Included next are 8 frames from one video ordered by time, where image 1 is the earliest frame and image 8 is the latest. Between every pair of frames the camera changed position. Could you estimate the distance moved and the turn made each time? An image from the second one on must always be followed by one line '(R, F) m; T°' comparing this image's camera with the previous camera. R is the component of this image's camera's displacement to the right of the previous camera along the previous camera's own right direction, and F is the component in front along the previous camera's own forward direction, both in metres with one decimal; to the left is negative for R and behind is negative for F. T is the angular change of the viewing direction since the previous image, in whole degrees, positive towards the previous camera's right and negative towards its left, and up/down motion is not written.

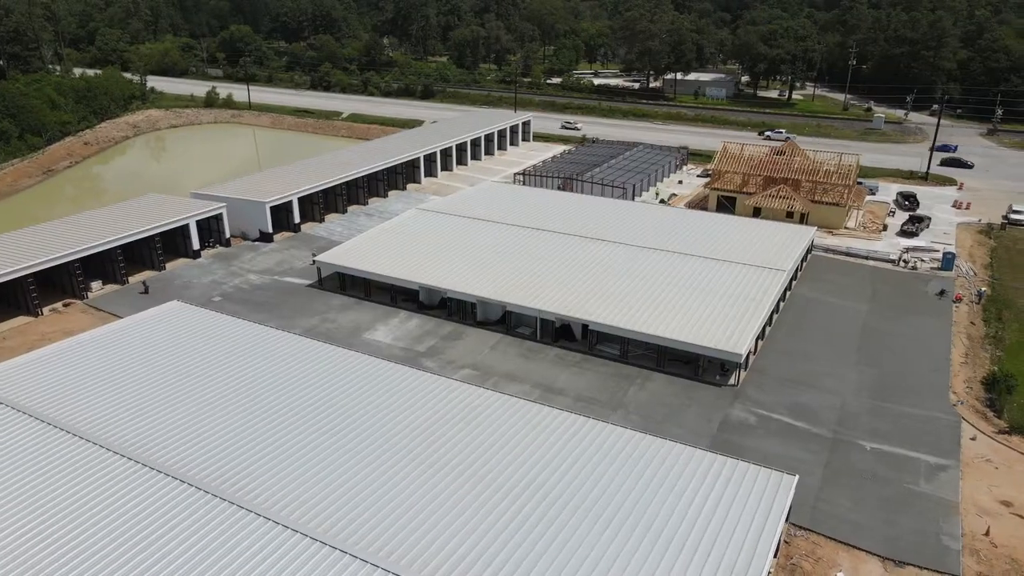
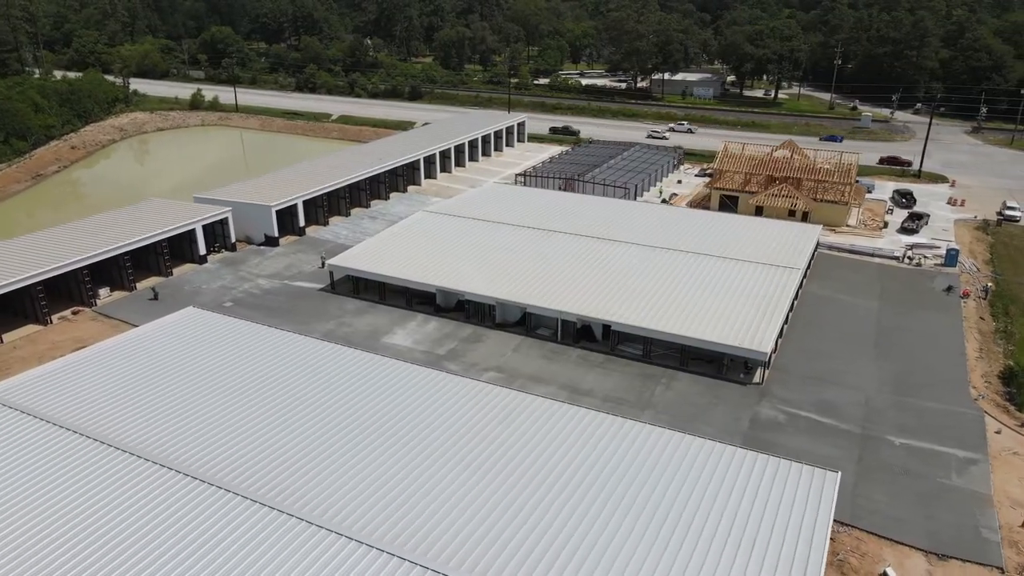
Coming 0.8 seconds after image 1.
(-1.5, +0.1) m; +1°
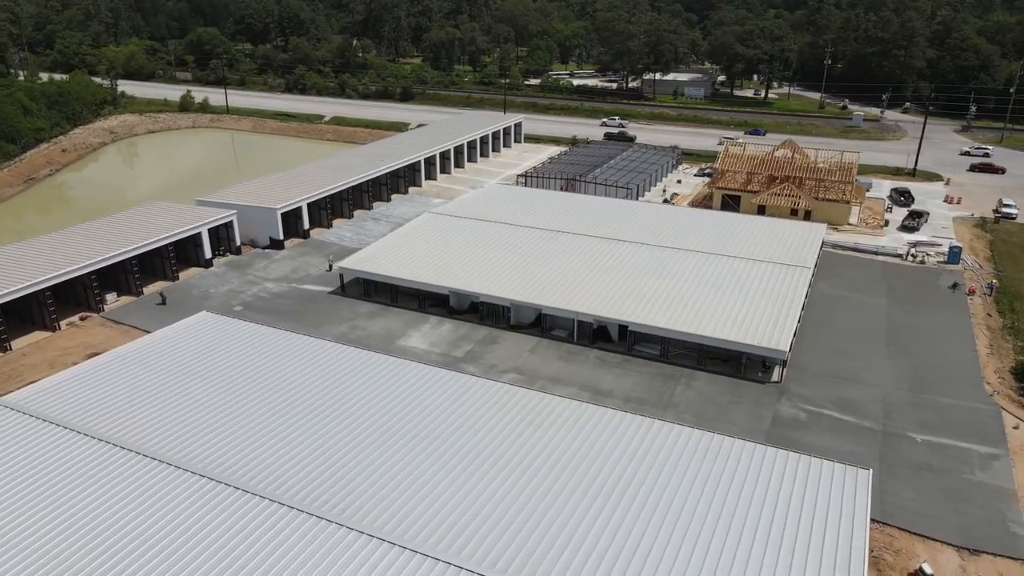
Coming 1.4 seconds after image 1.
(-1.1, 0.0) m; +1°
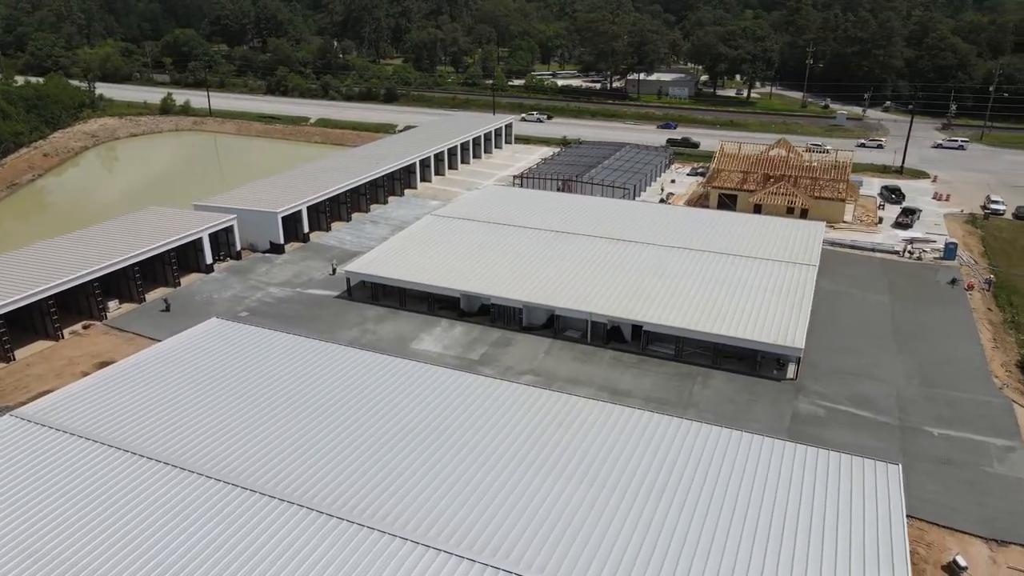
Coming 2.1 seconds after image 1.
(-1.3, +0.1) m; +2°
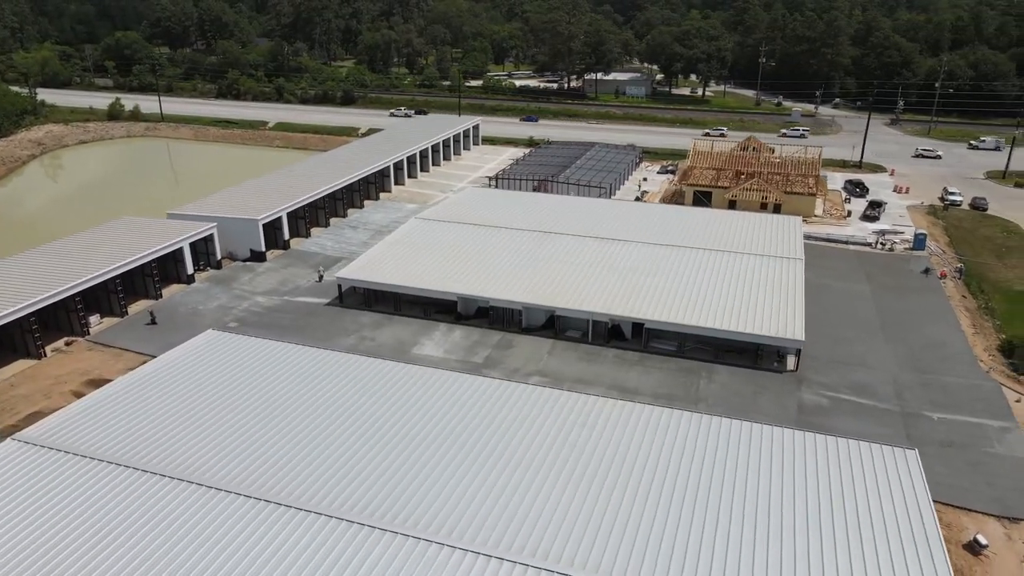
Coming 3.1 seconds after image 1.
(-1.8, +0.1) m; +4°
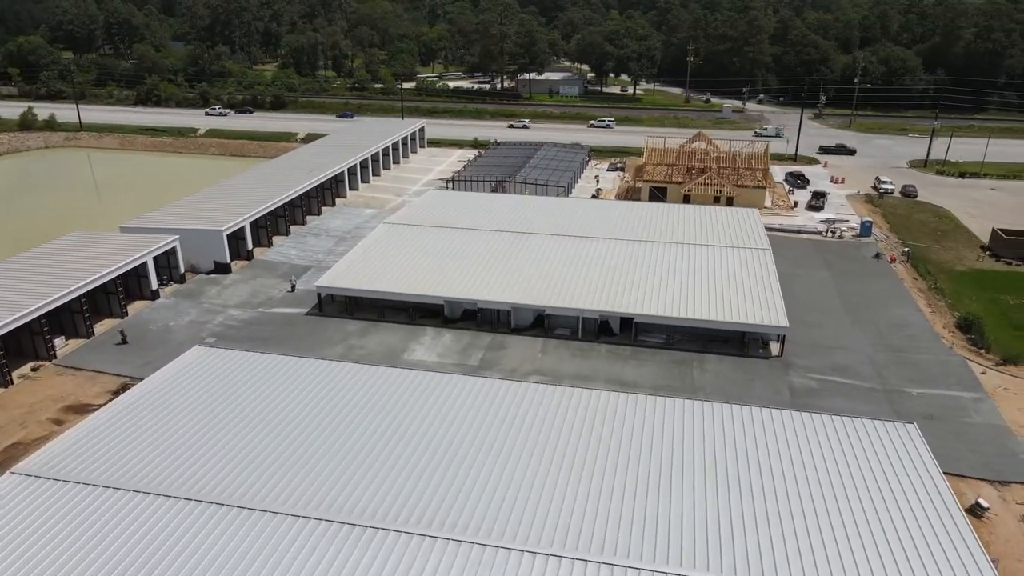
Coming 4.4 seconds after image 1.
(-2.3, 0.0) m; +6°
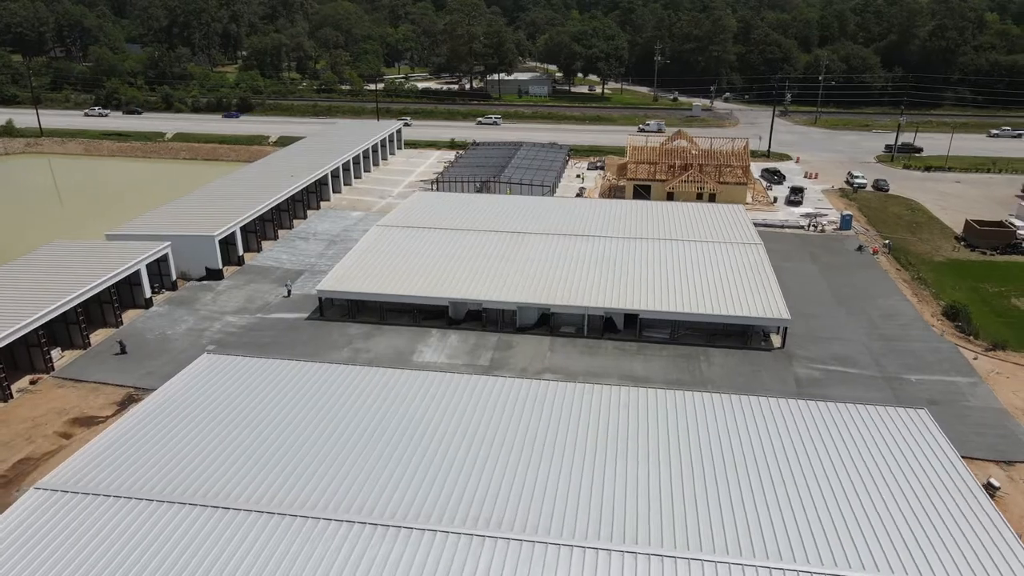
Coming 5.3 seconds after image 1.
(-1.6, -0.1) m; +3°
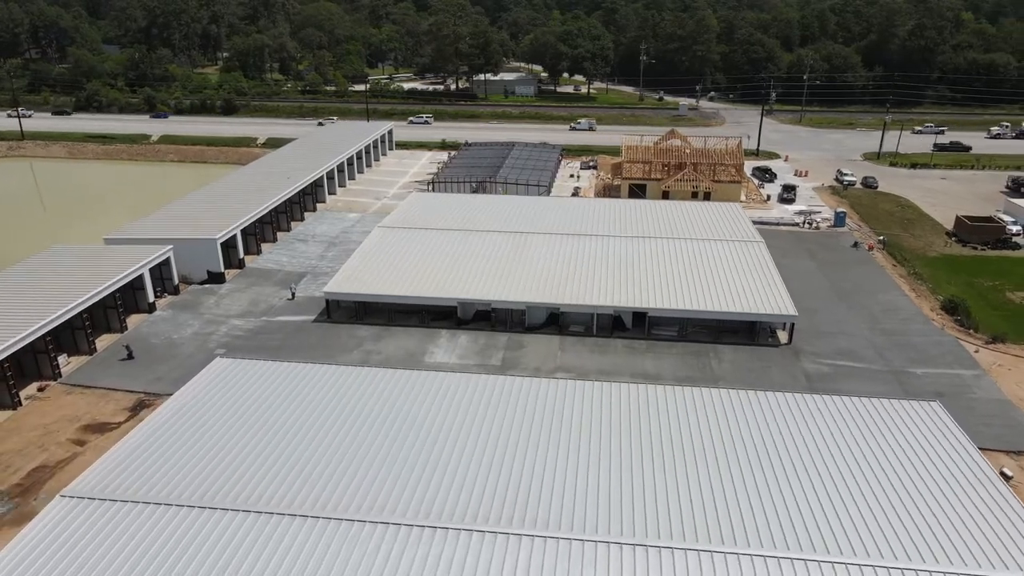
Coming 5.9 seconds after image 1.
(-1.1, -0.1) m; +1°
